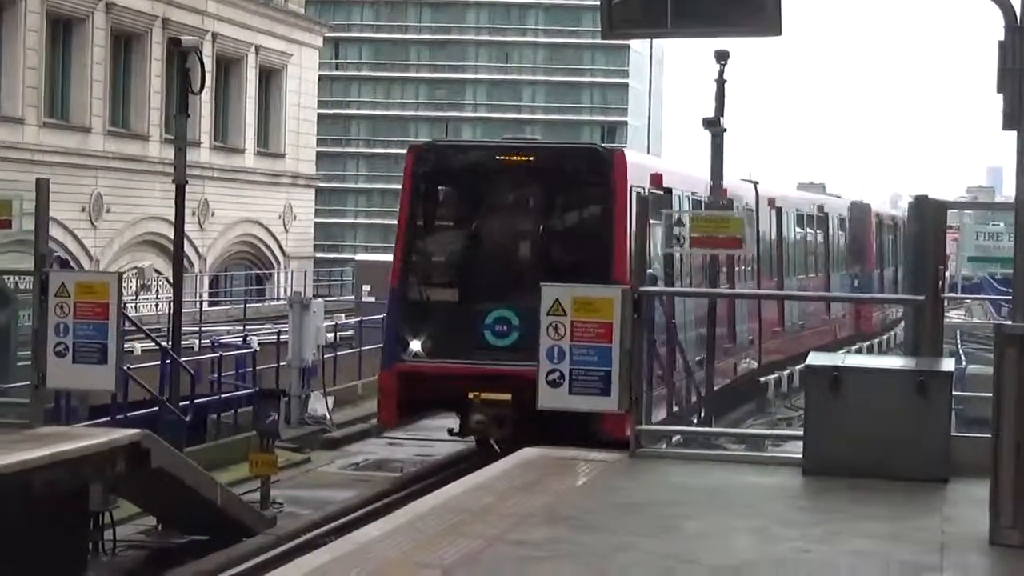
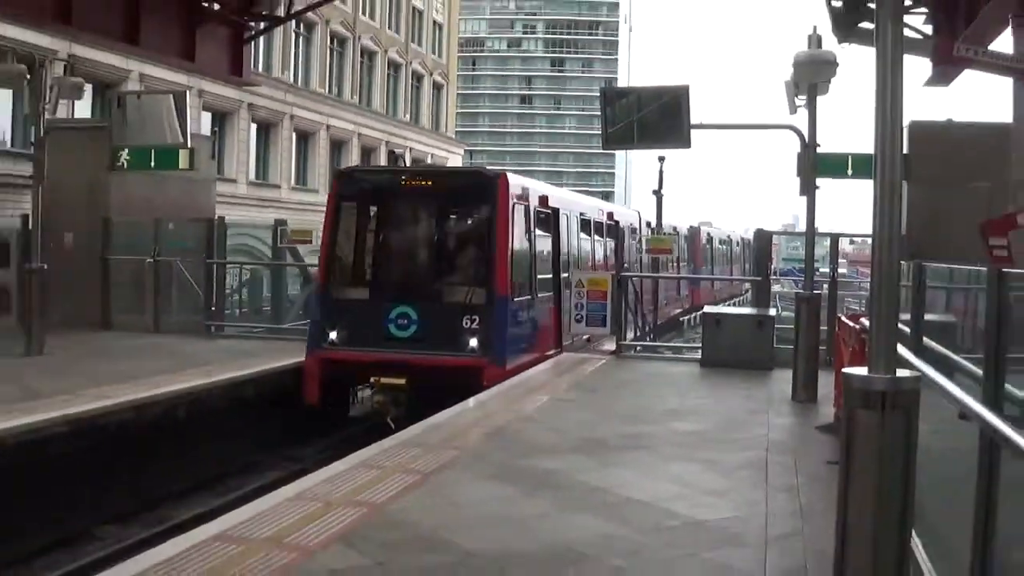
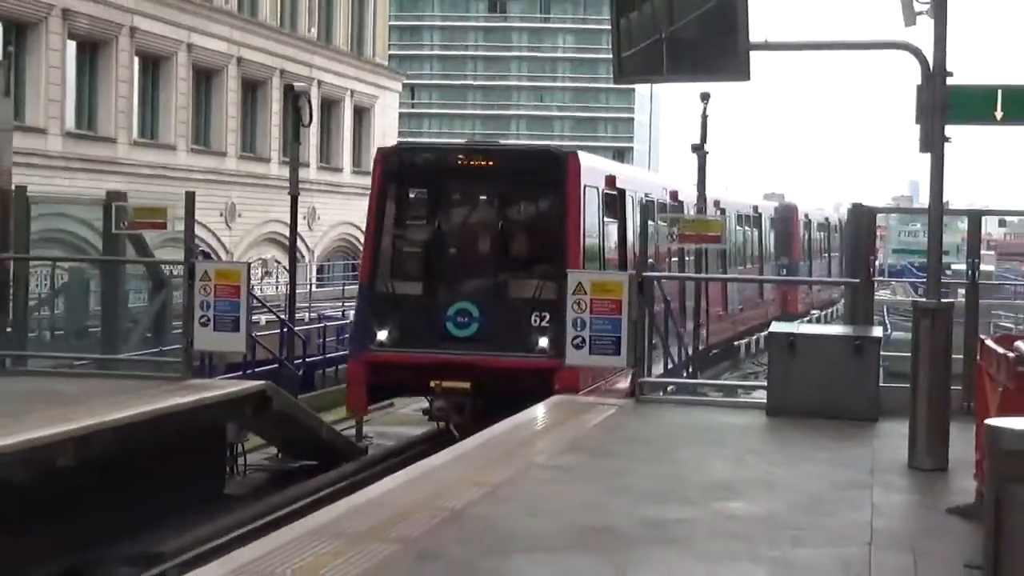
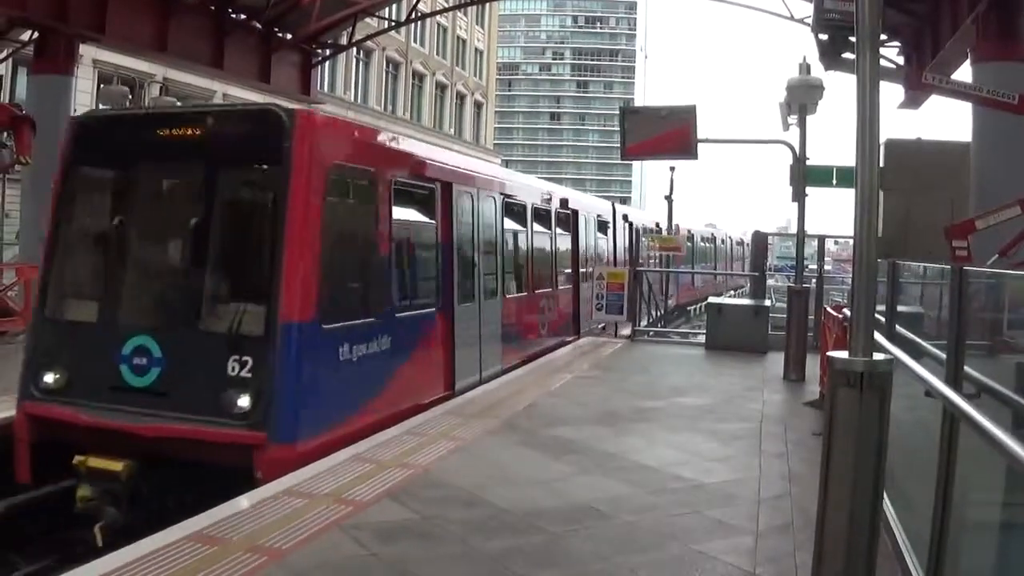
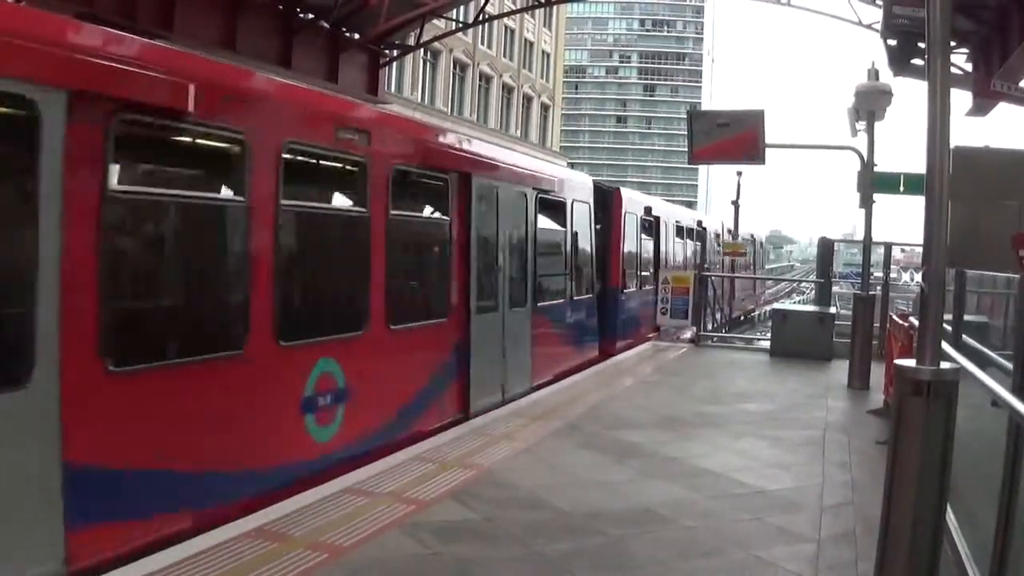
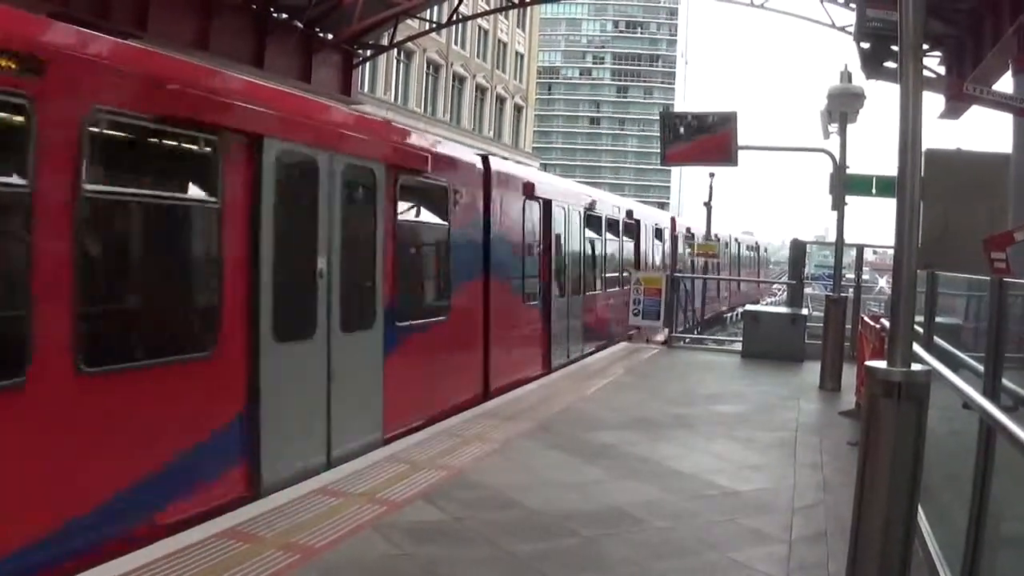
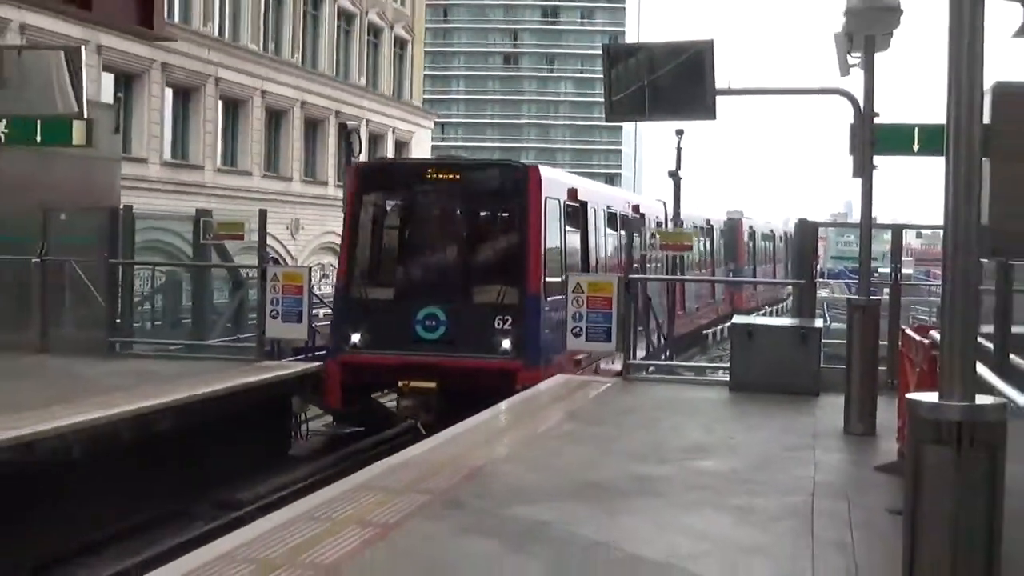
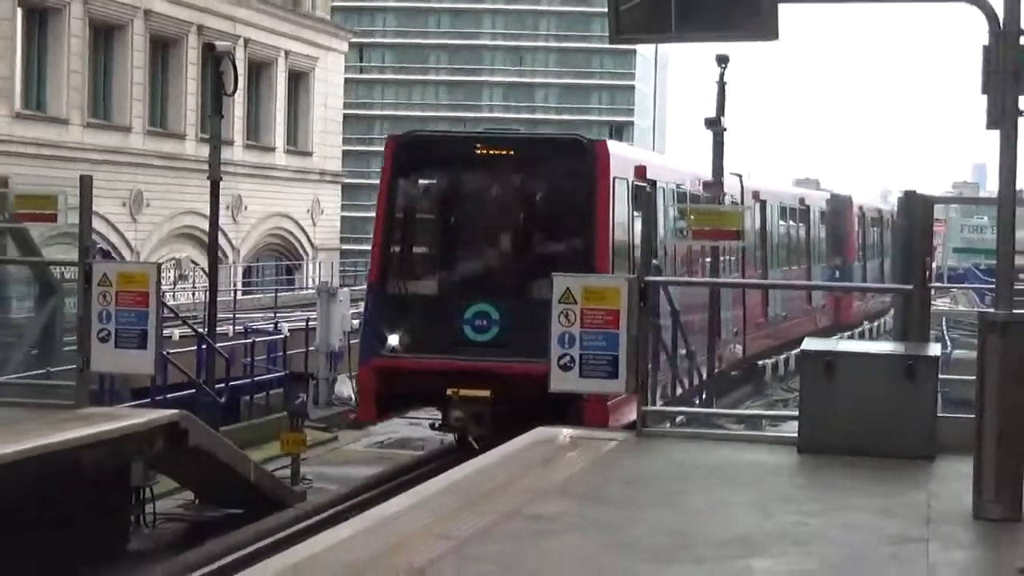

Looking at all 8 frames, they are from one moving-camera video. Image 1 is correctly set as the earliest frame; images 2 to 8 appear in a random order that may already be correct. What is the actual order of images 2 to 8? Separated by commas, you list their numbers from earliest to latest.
8, 3, 7, 2, 4, 6, 5
